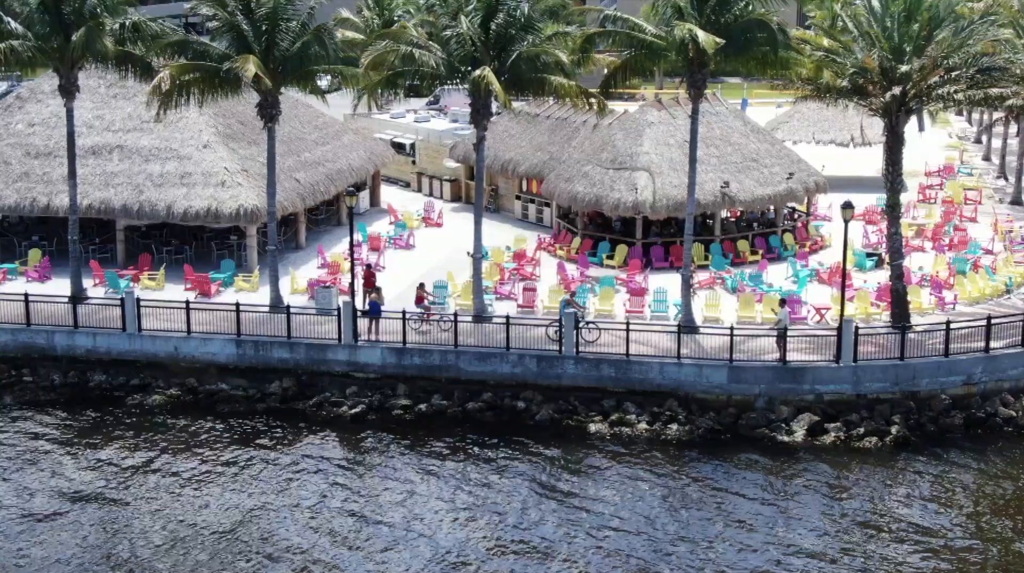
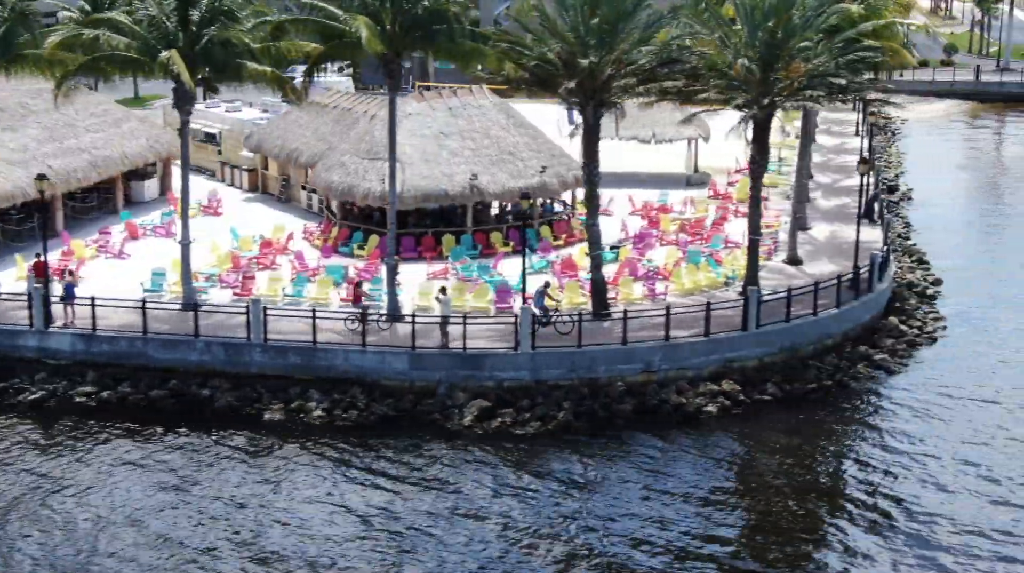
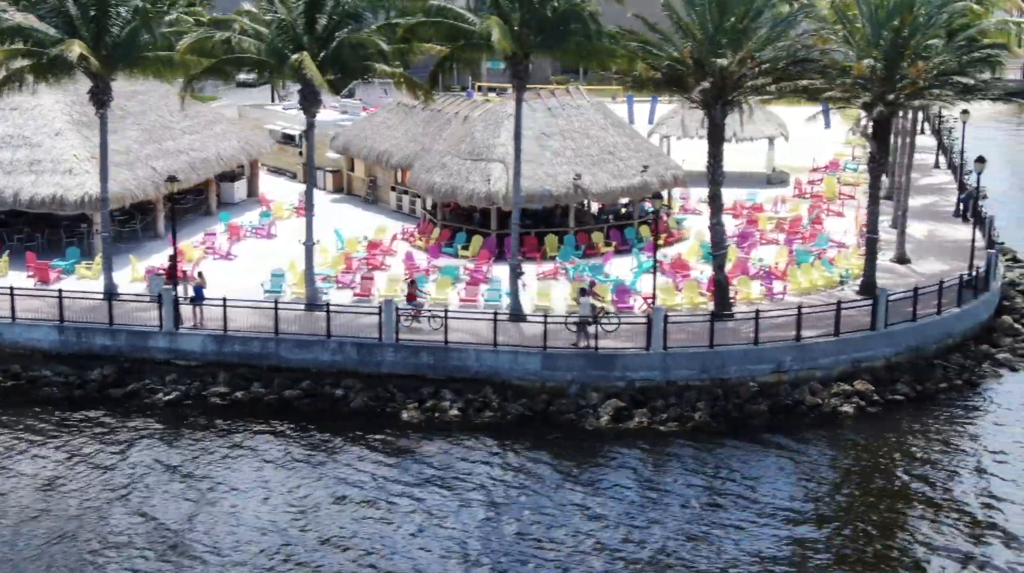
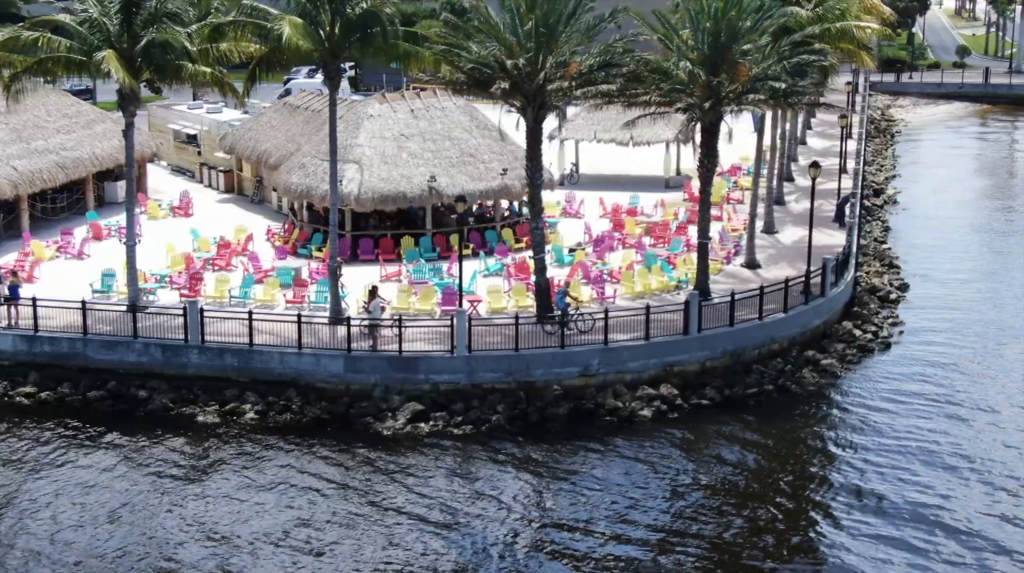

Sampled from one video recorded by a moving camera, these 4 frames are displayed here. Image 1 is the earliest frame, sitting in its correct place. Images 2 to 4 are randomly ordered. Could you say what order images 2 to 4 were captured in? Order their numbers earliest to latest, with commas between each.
3, 2, 4
